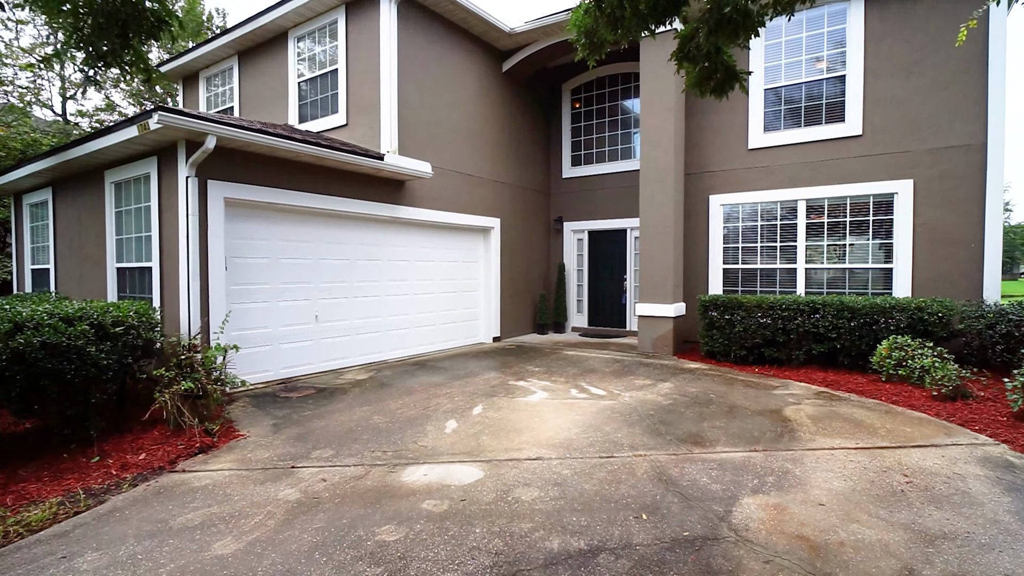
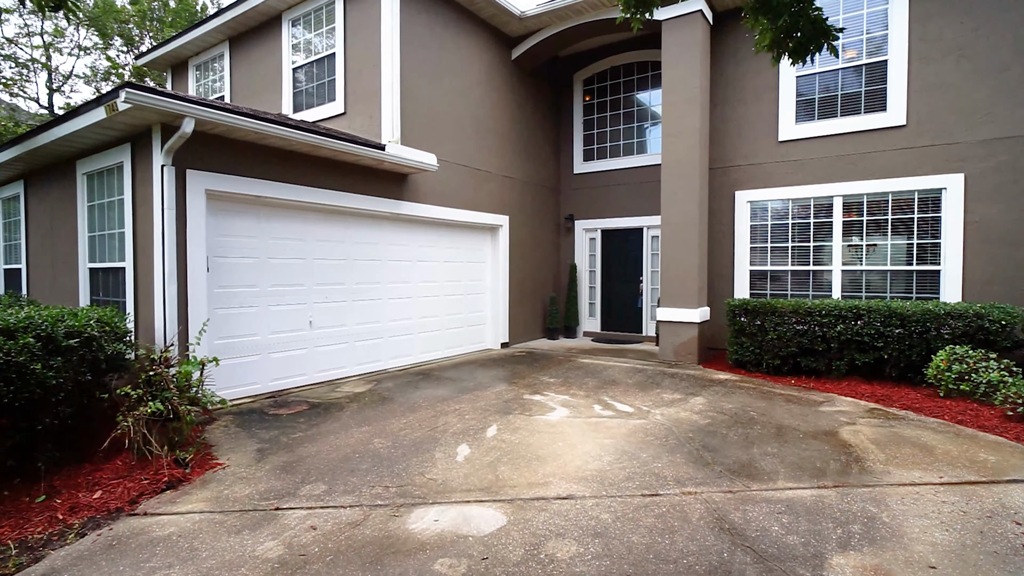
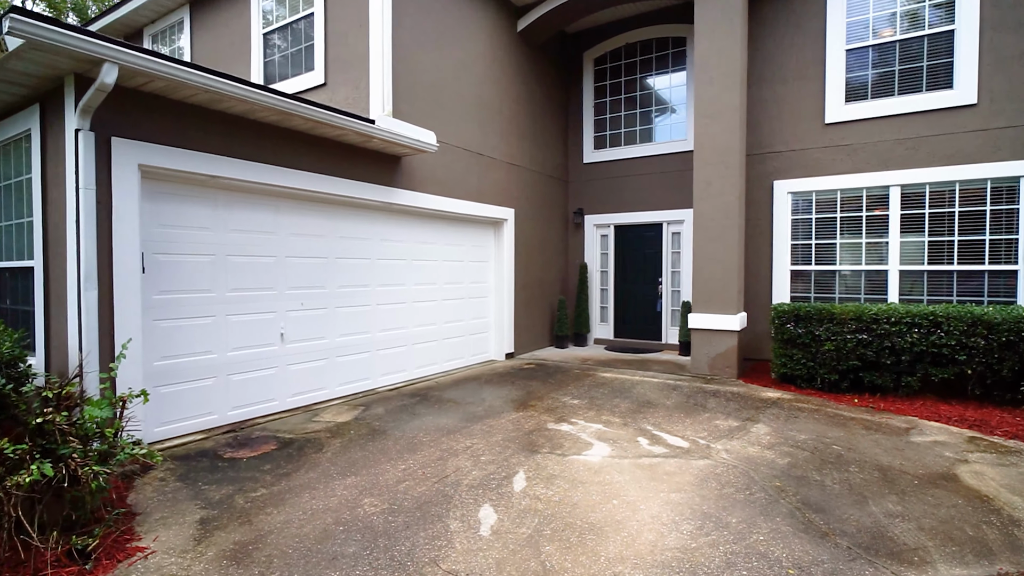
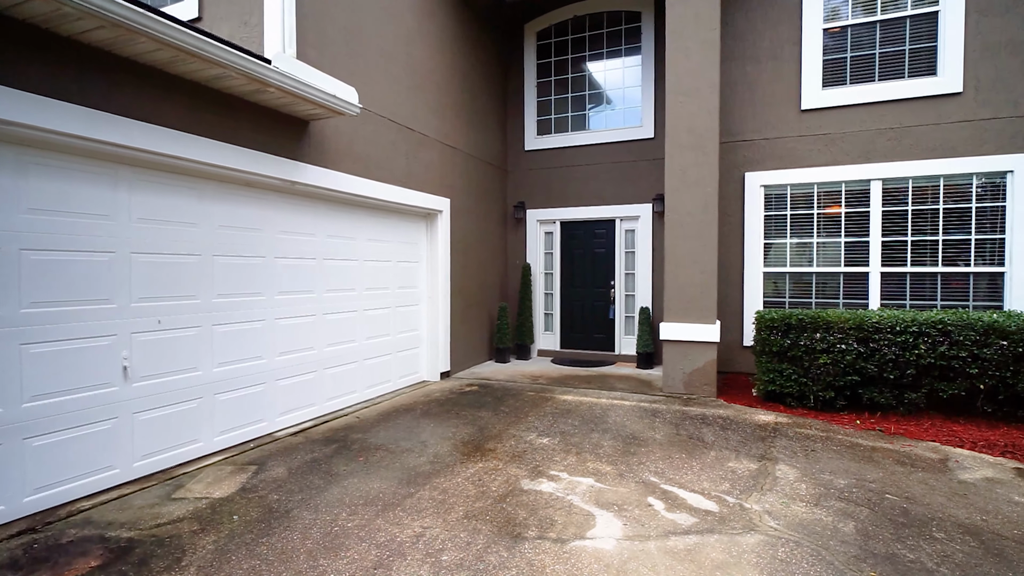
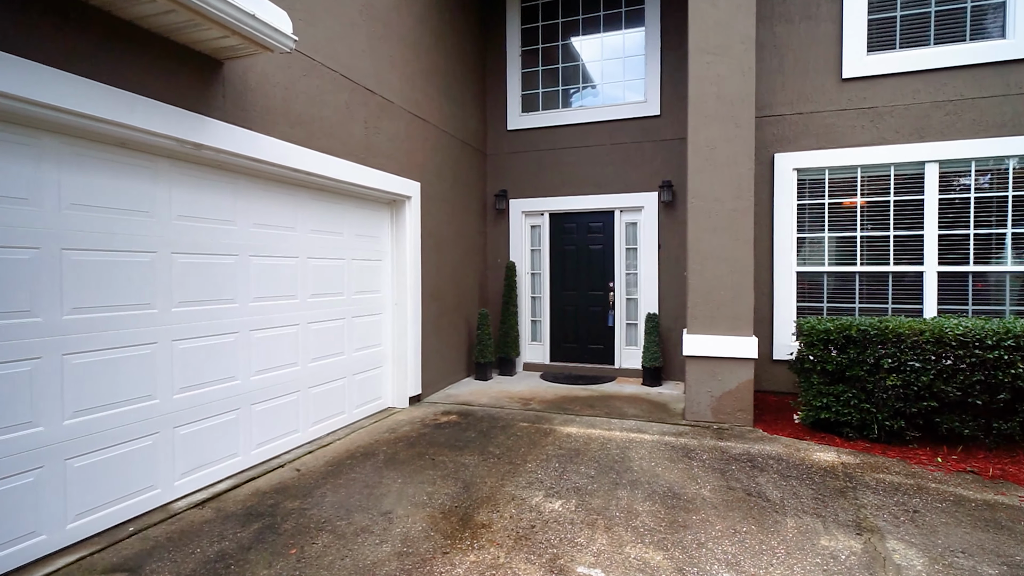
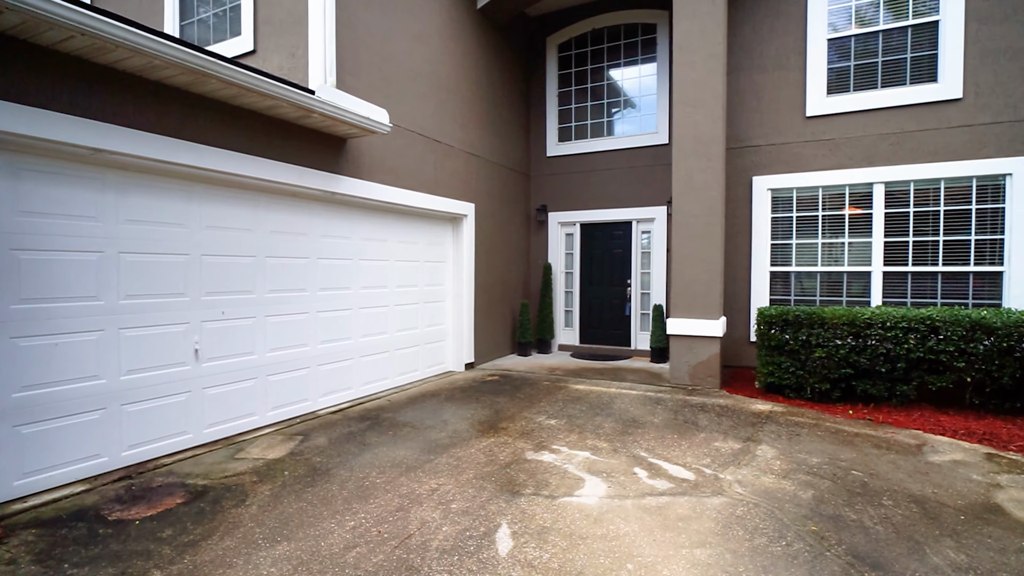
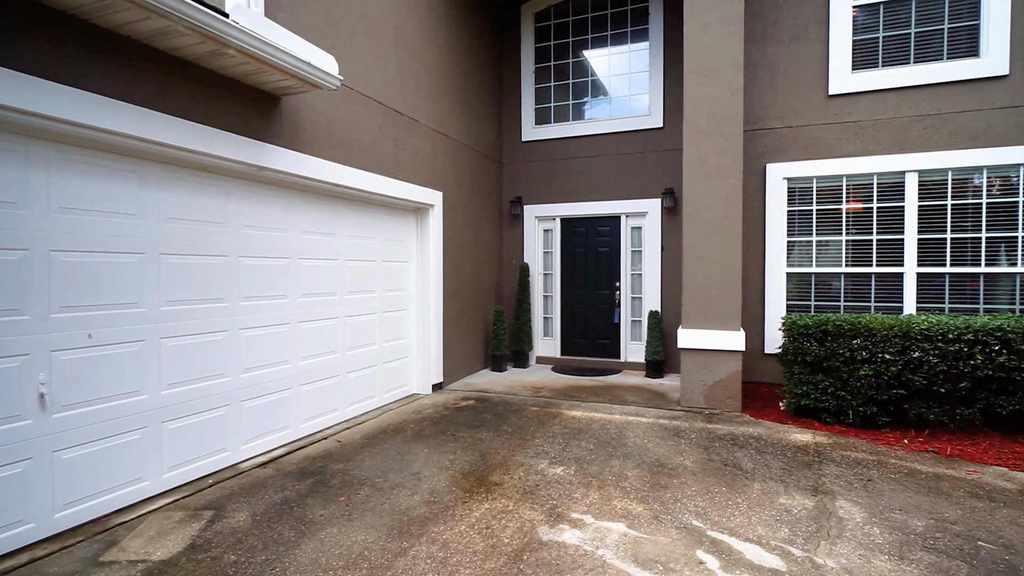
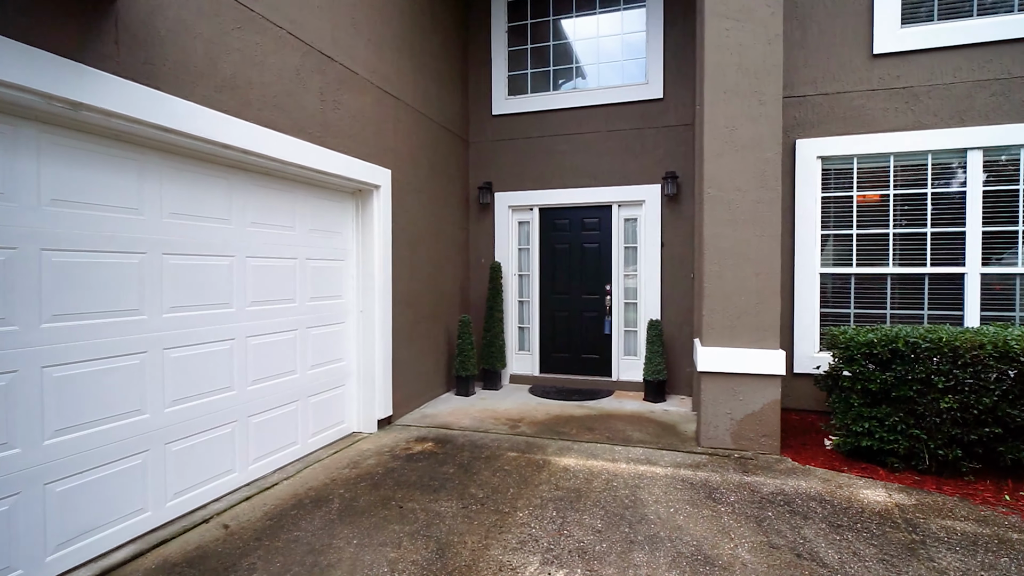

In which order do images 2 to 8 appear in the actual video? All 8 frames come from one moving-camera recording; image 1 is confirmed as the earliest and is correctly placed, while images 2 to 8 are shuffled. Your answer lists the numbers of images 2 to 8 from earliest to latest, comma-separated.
2, 3, 6, 4, 7, 5, 8
